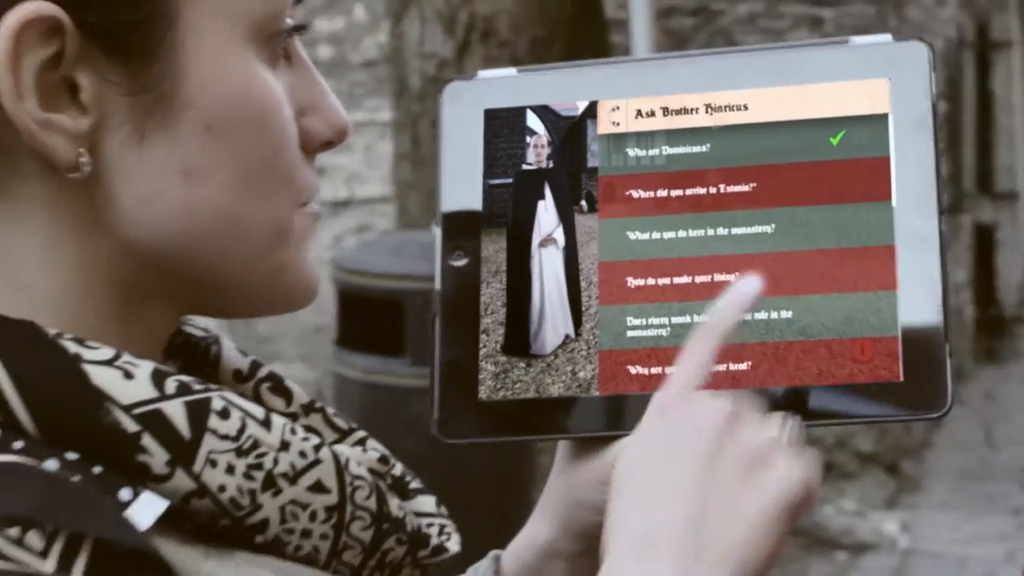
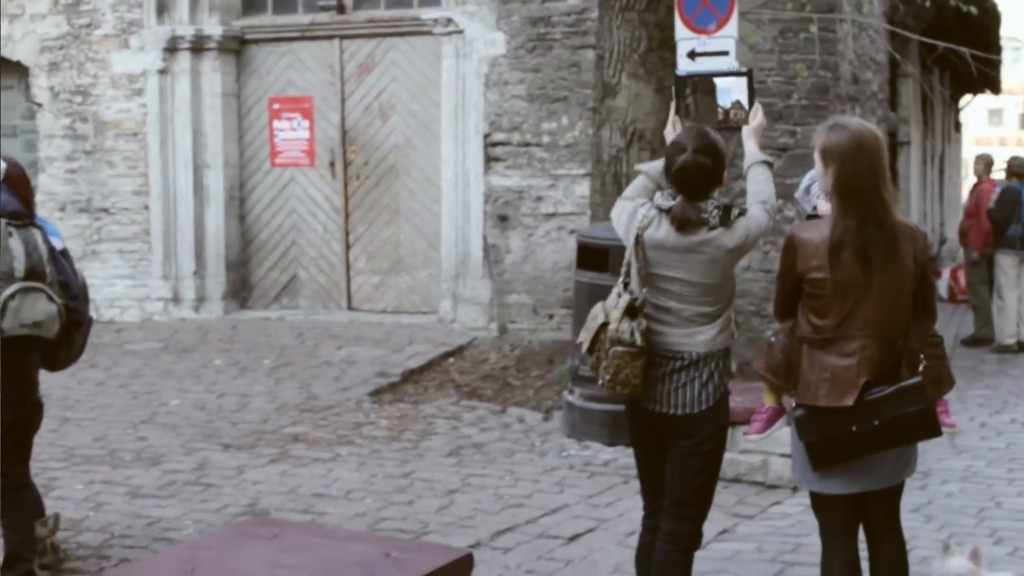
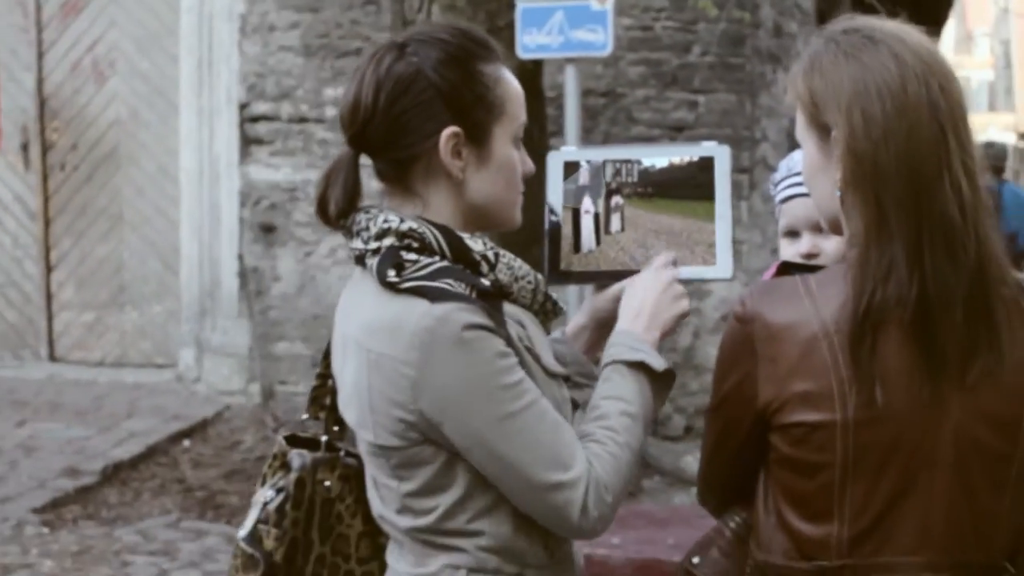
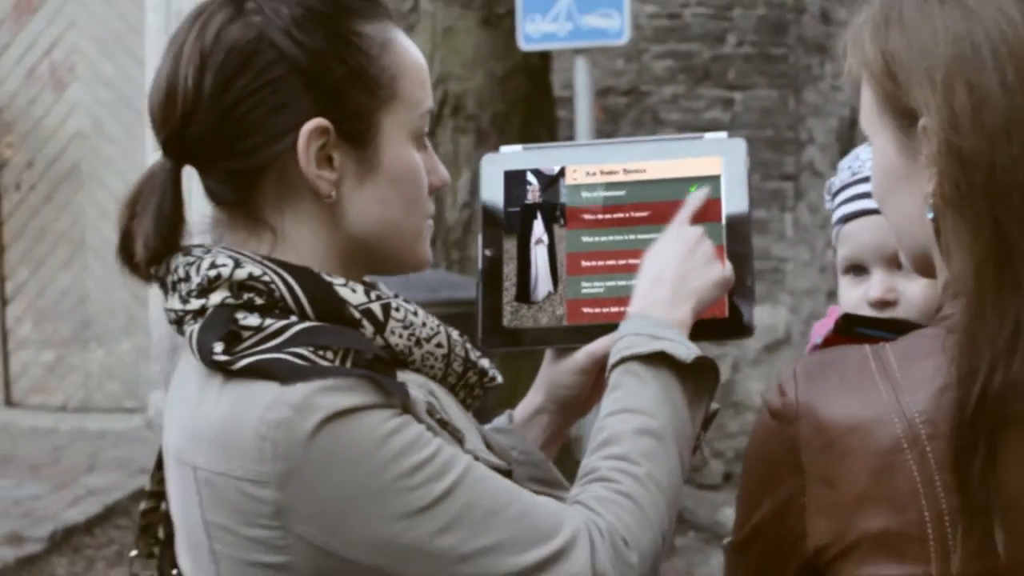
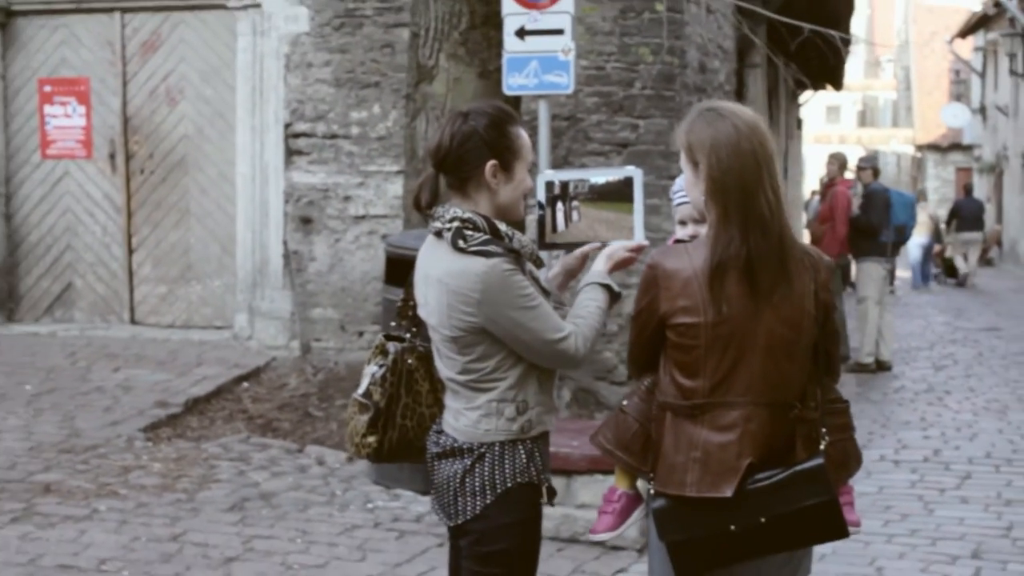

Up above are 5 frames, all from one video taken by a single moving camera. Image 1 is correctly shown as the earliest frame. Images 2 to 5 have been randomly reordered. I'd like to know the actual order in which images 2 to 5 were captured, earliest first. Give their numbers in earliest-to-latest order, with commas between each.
4, 3, 5, 2
